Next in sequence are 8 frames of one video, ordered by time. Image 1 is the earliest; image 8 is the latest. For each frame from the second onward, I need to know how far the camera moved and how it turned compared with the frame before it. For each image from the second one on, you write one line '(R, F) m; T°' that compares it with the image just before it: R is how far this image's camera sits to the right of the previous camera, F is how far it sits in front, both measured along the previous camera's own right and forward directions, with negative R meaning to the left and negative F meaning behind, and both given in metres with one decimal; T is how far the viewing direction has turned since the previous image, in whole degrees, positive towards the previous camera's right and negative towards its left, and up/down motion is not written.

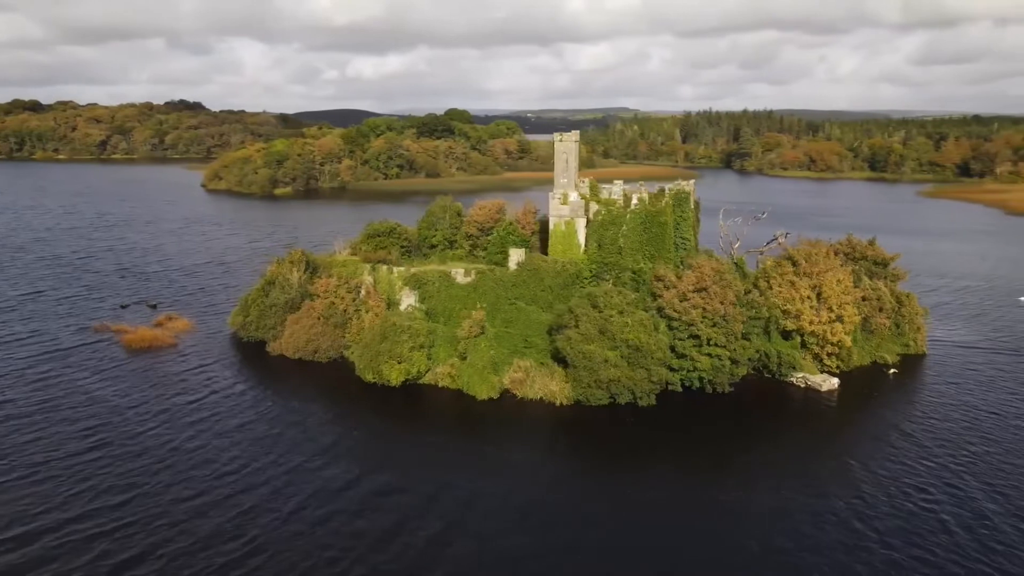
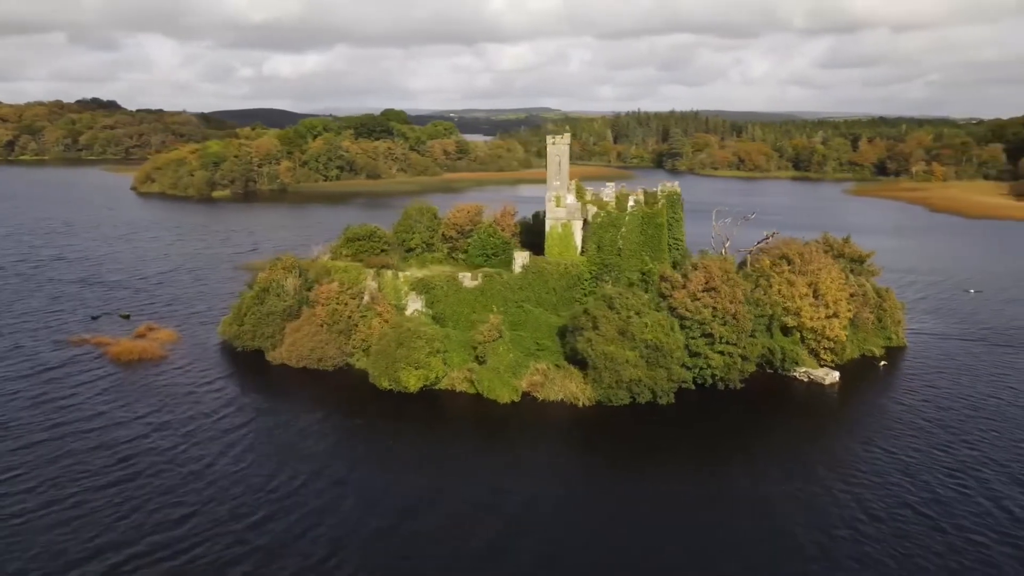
(-4.7, 0.0) m; +5°
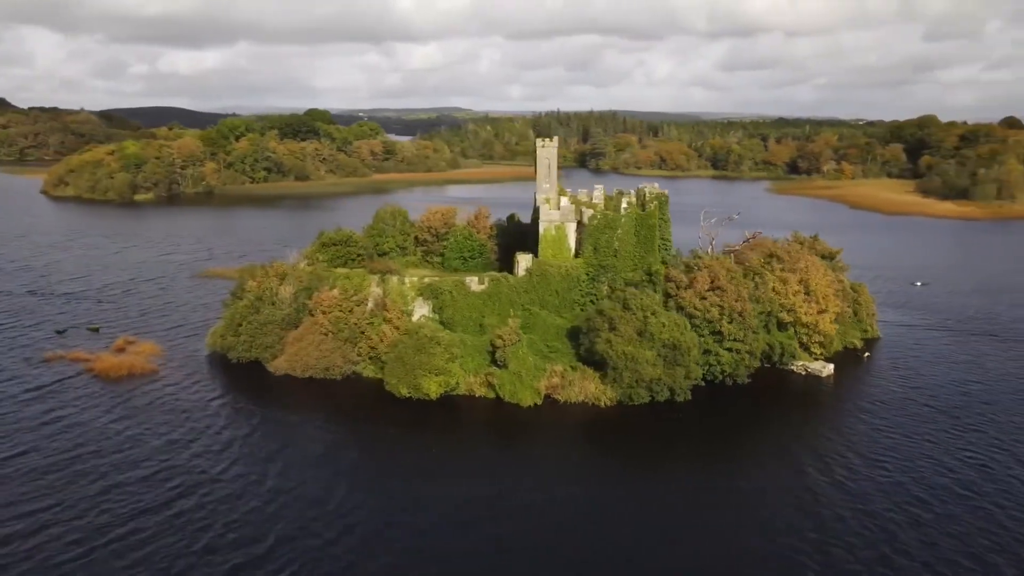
(-5.4, +0.1) m; +6°
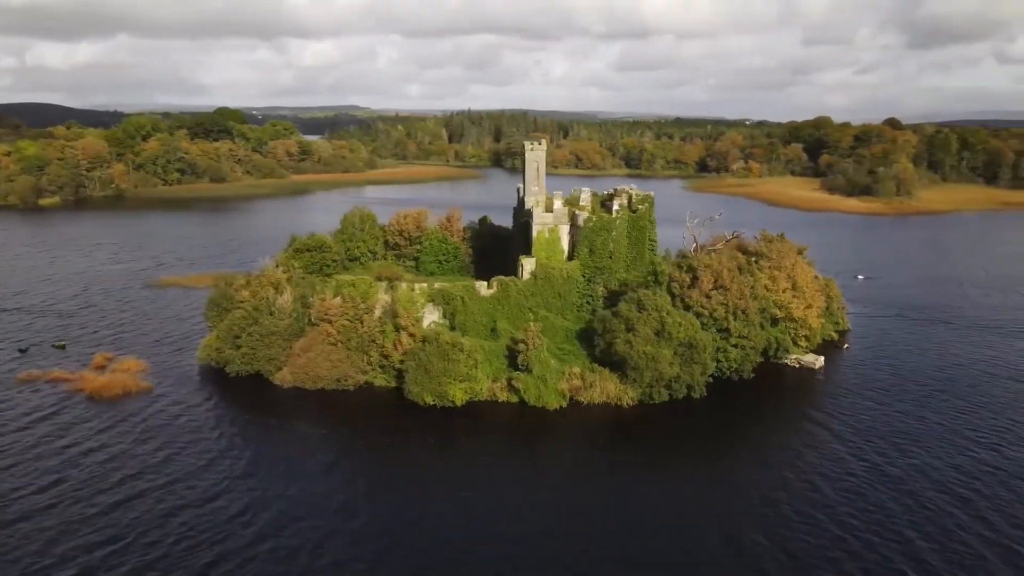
(-6.1, +0.2) m; +7°
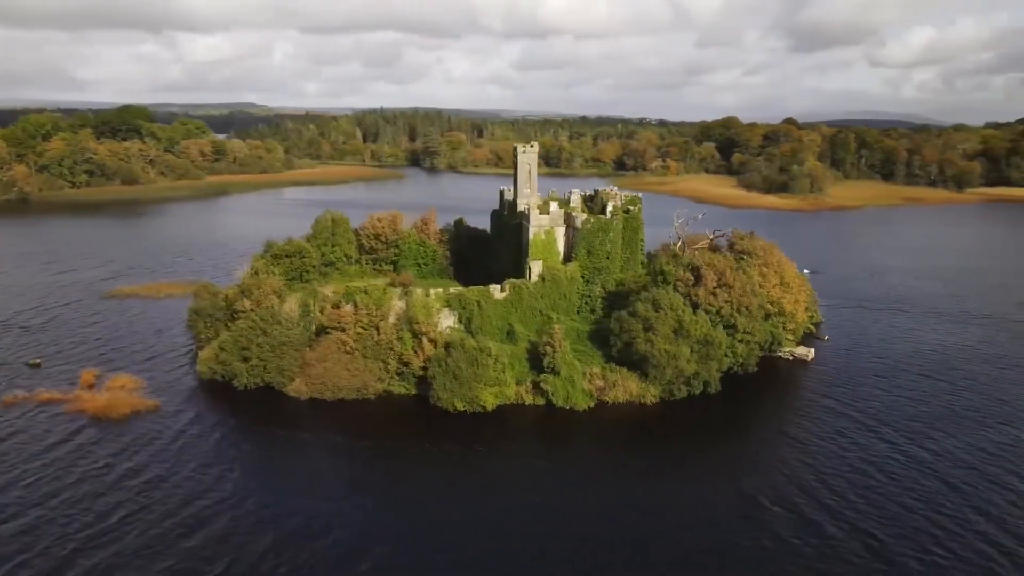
(-6.1, +0.2) m; +7°
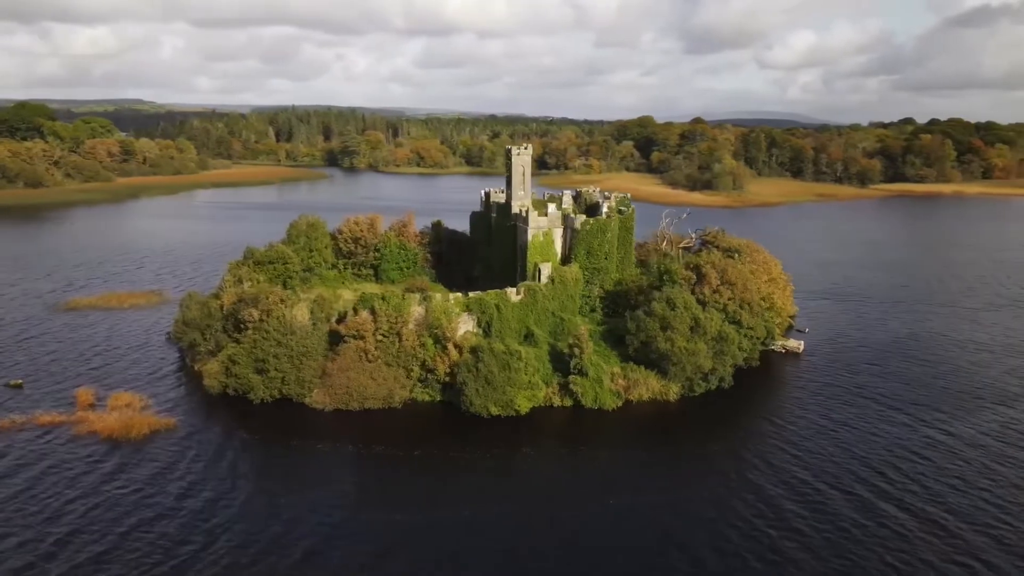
(-6.2, +0.3) m; +7°
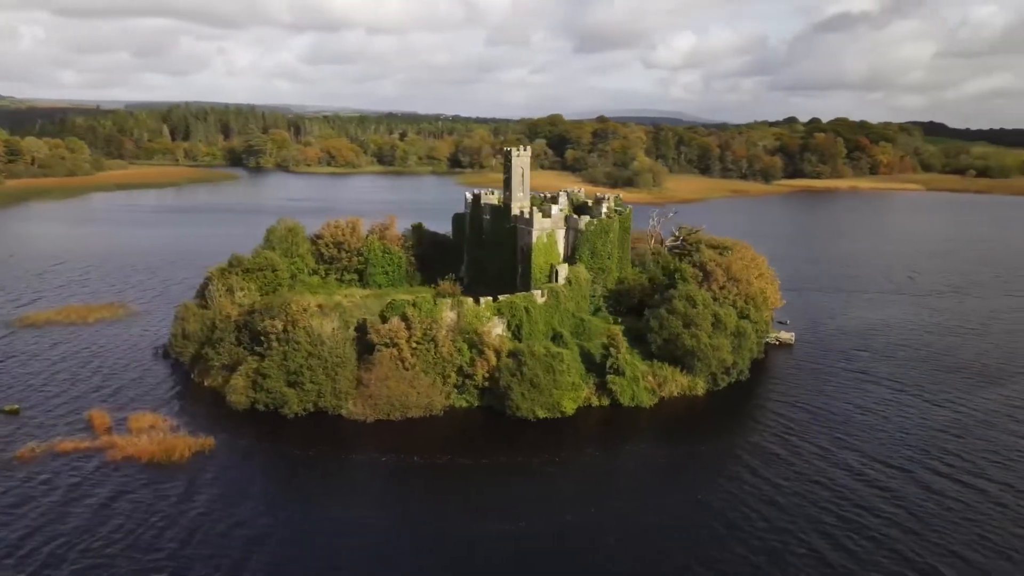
(-7.3, +0.4) m; +8°
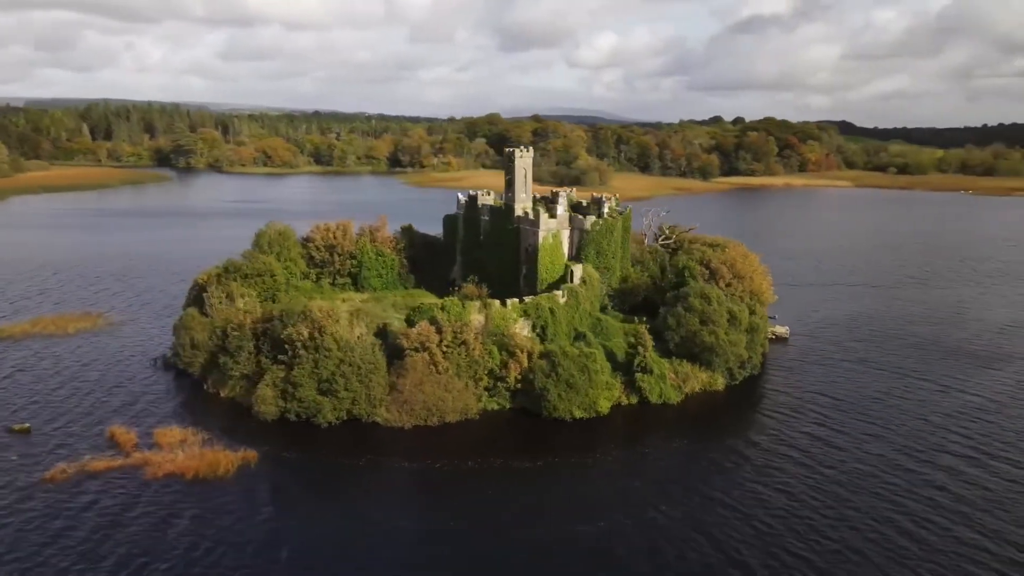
(-5.4, +0.2) m; +5°
